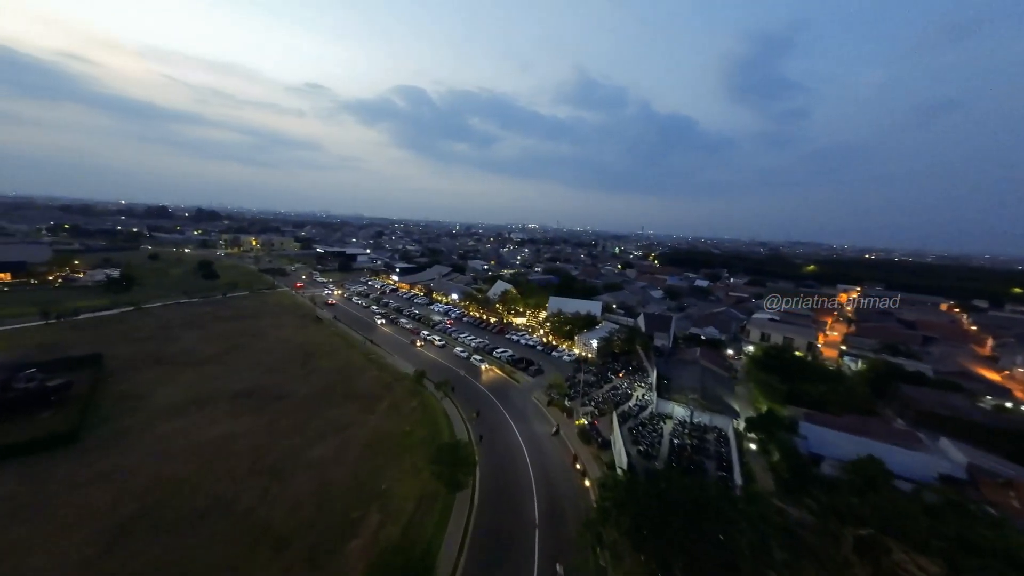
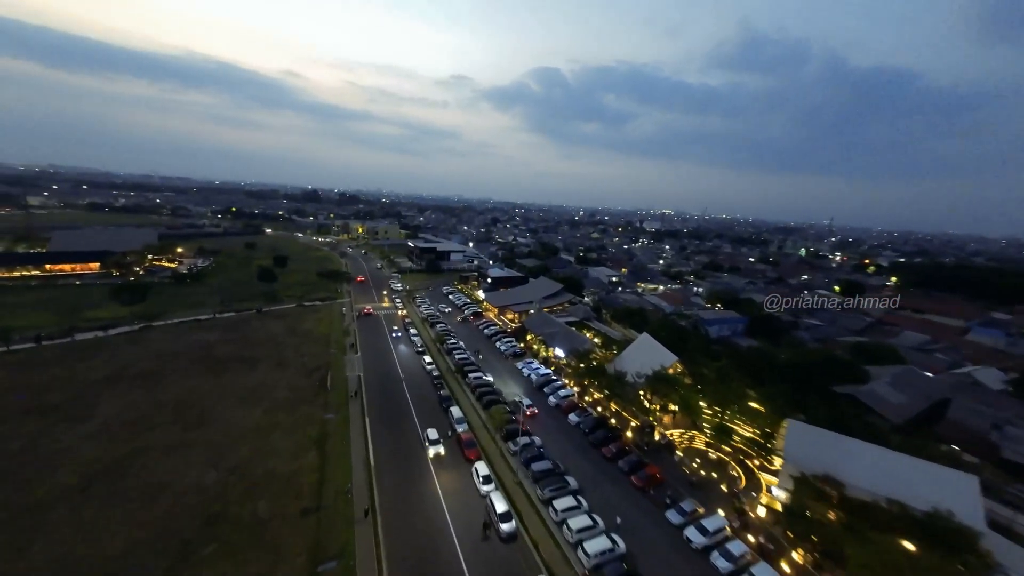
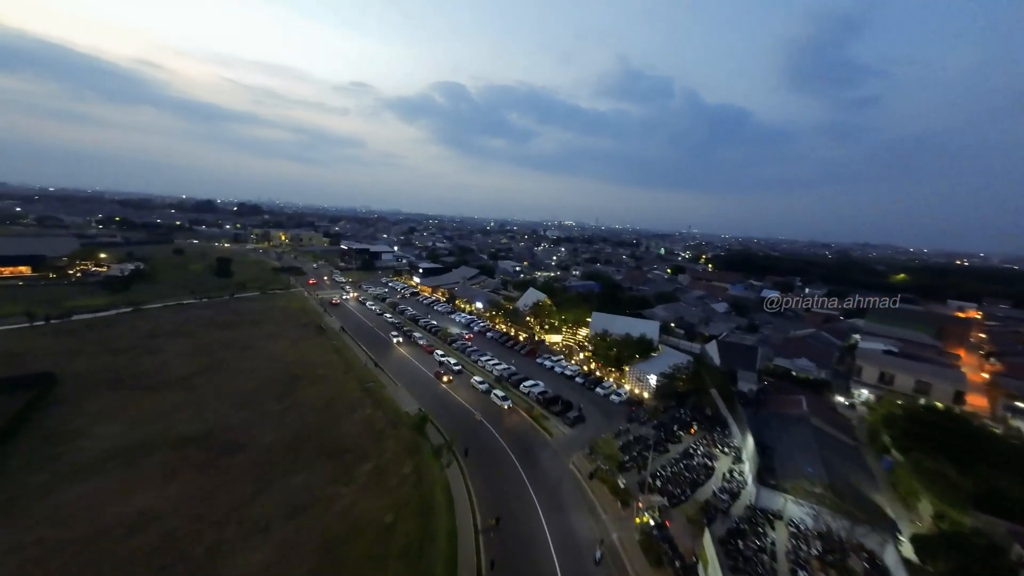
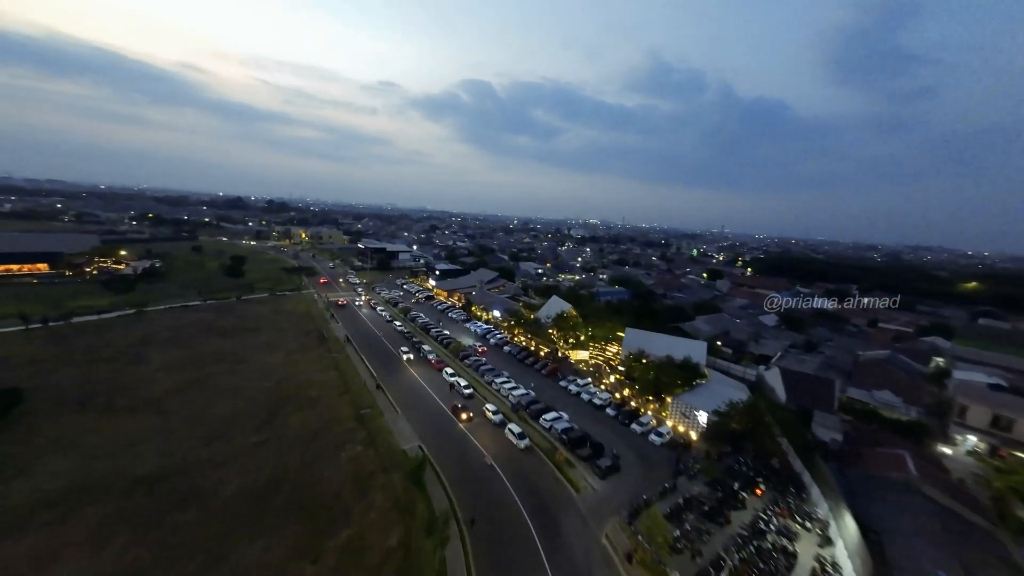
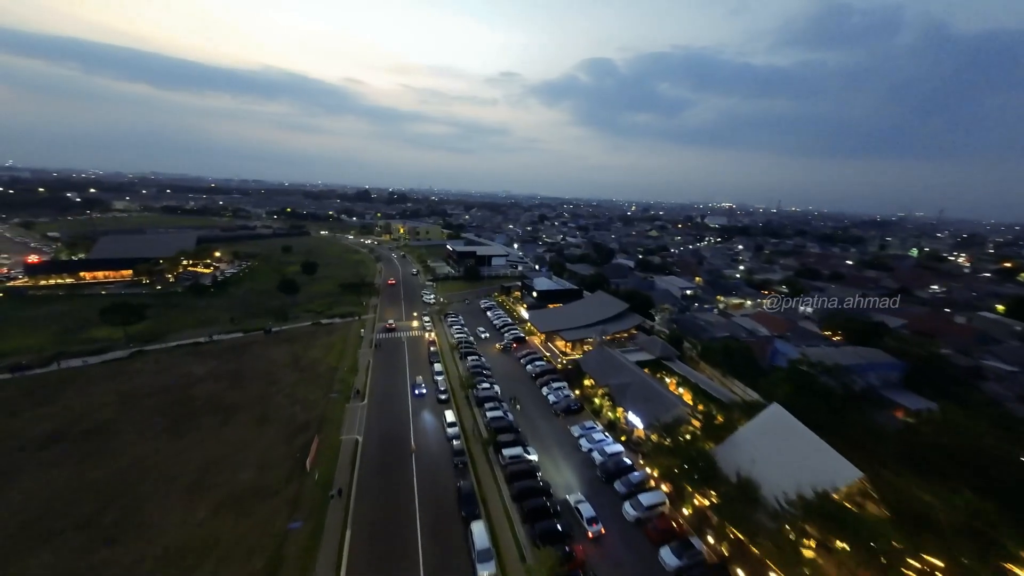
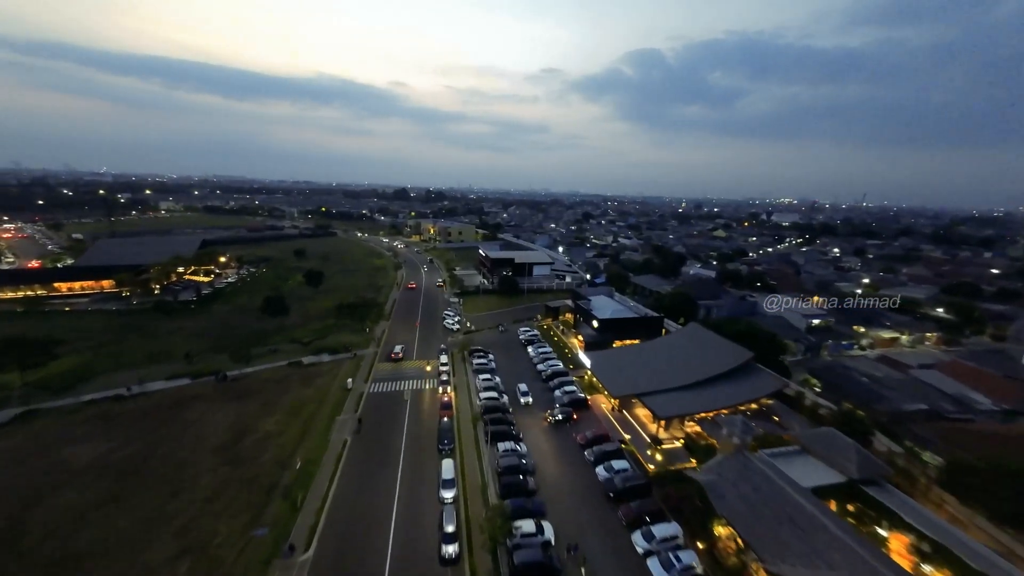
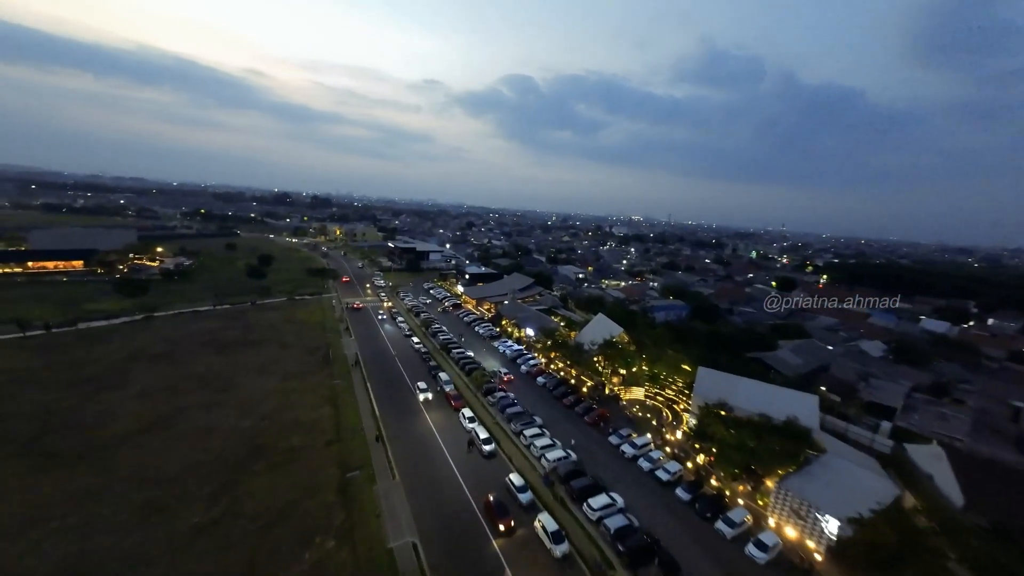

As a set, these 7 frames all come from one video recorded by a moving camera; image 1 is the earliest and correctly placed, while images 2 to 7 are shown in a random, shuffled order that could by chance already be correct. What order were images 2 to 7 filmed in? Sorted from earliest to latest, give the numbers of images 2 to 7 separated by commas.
3, 4, 7, 2, 5, 6
